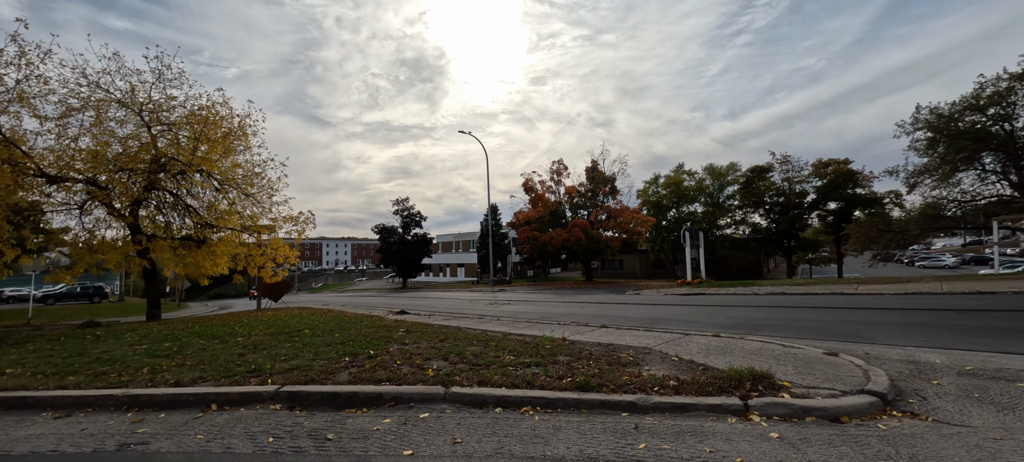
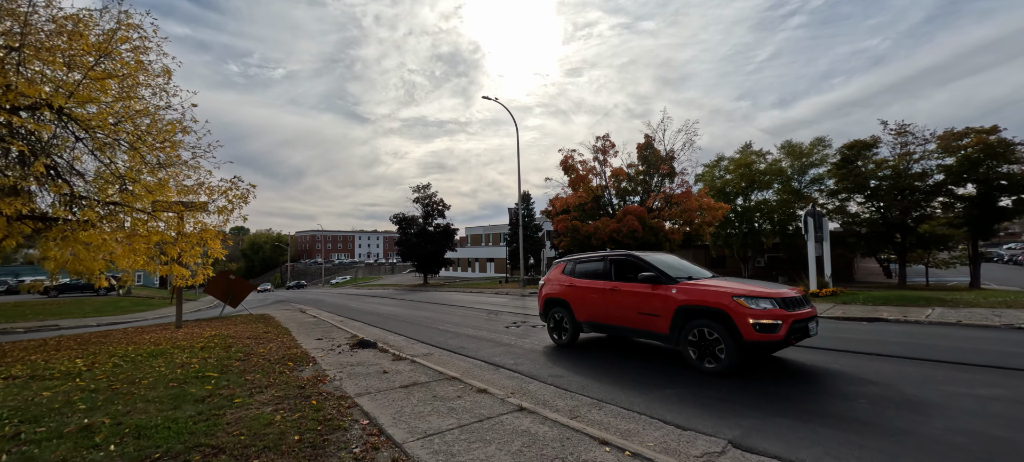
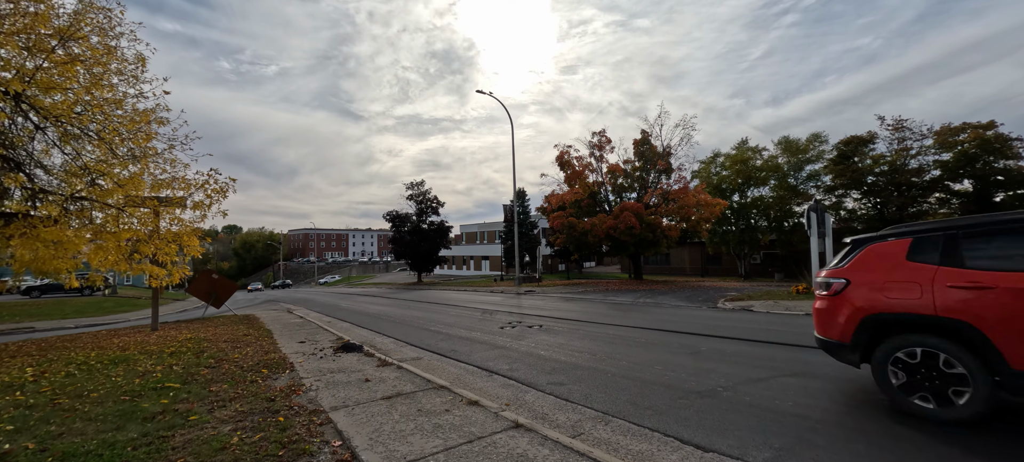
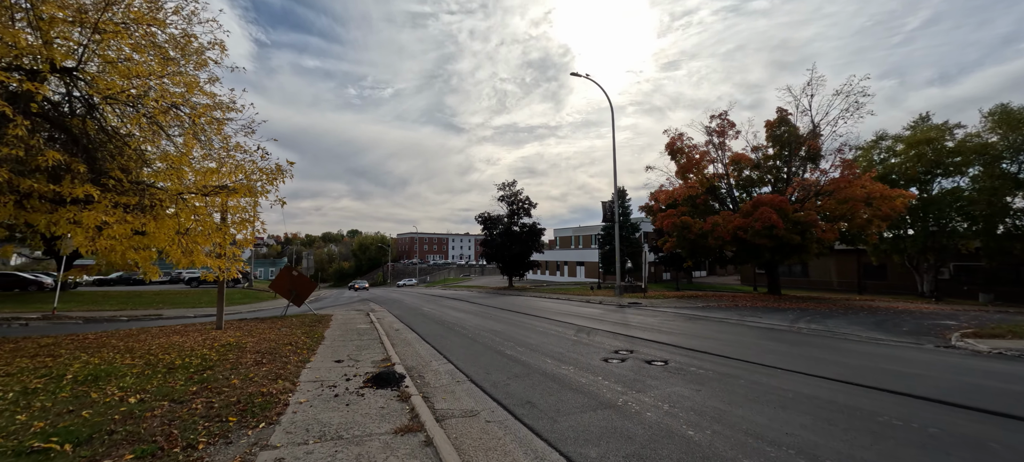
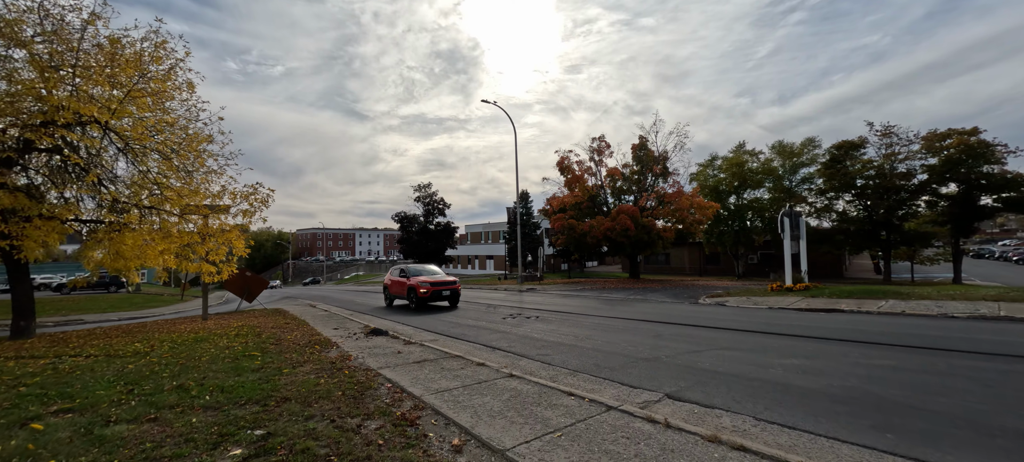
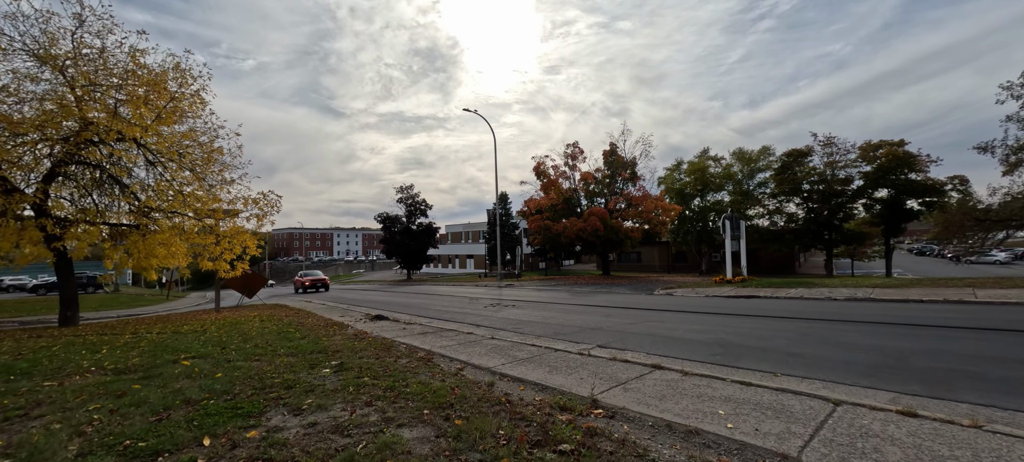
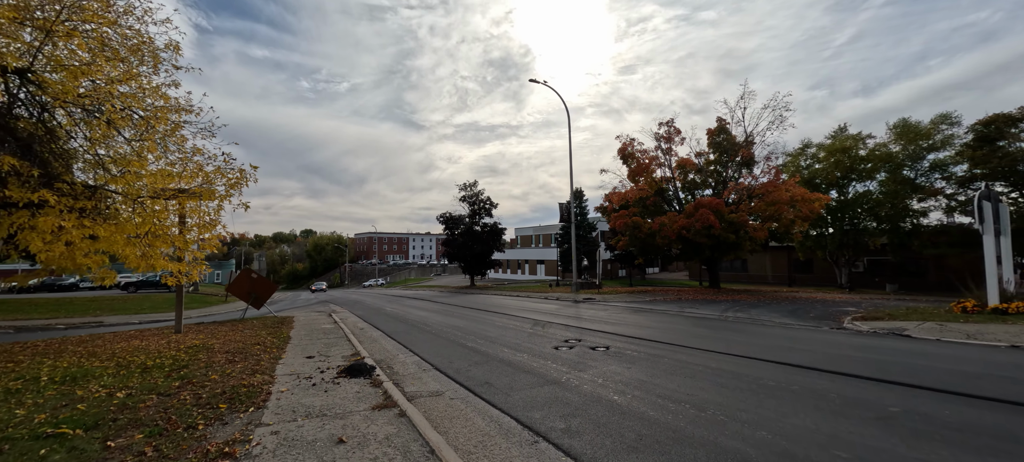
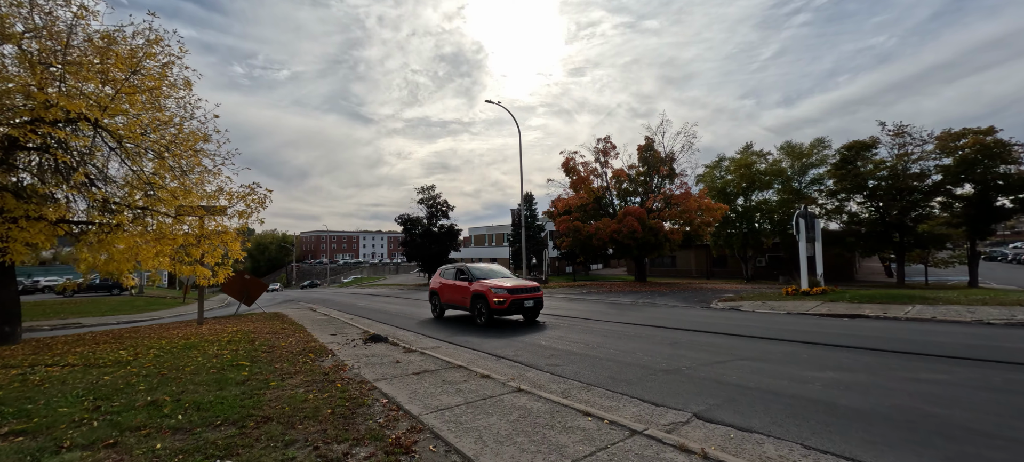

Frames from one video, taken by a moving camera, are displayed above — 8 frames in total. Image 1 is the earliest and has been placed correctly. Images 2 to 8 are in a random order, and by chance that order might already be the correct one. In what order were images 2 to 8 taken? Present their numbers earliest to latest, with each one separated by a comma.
6, 5, 8, 2, 3, 7, 4
